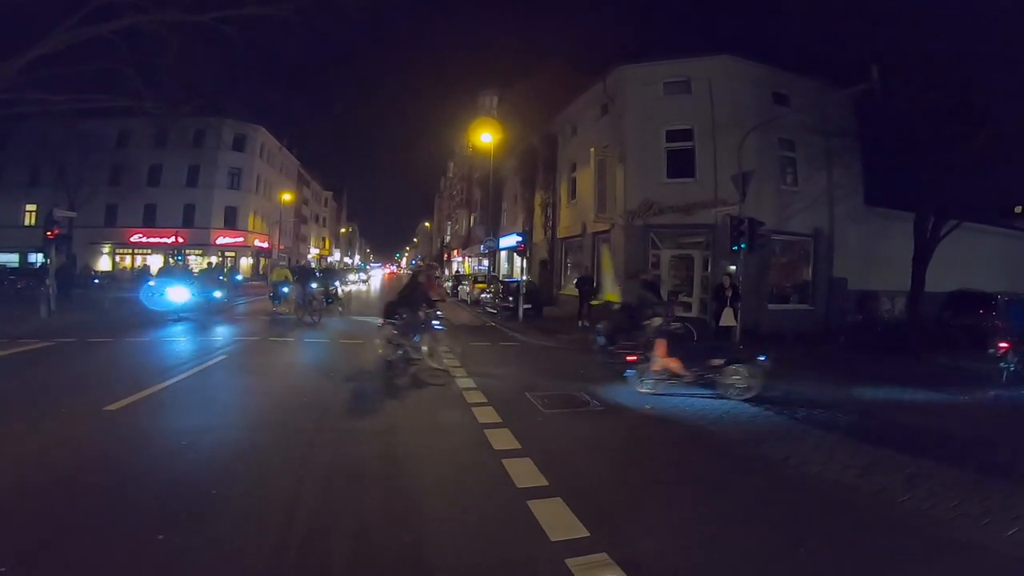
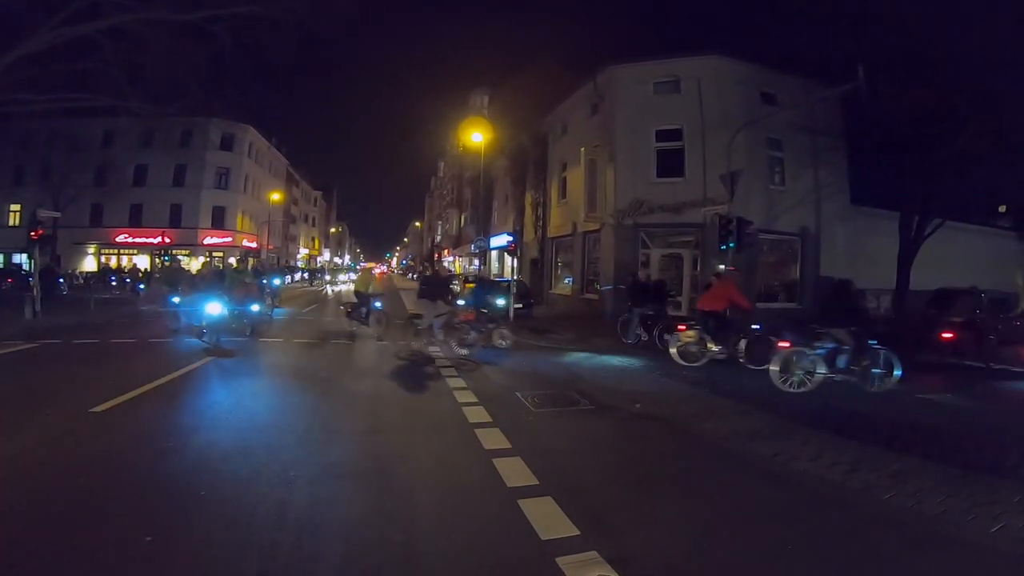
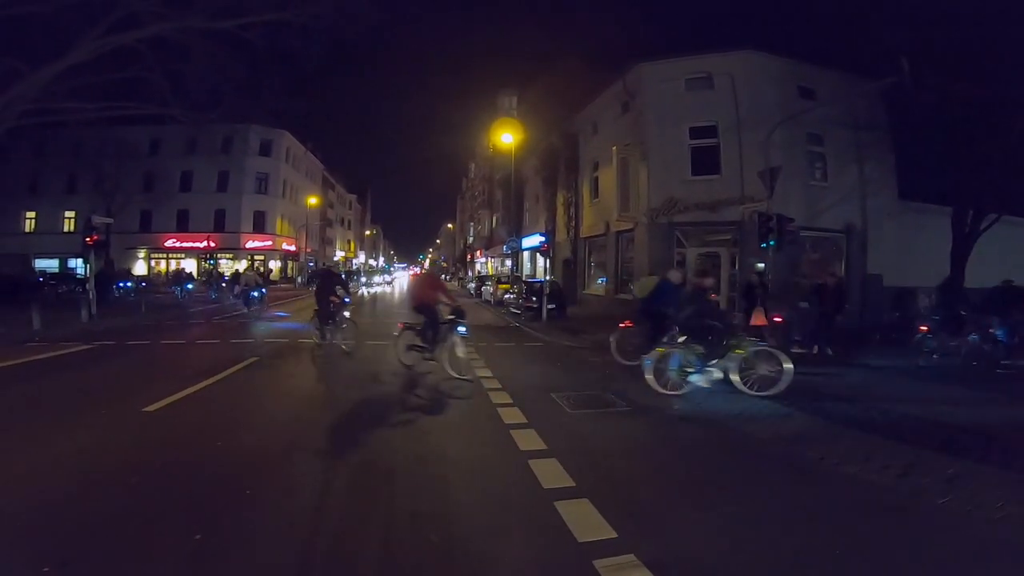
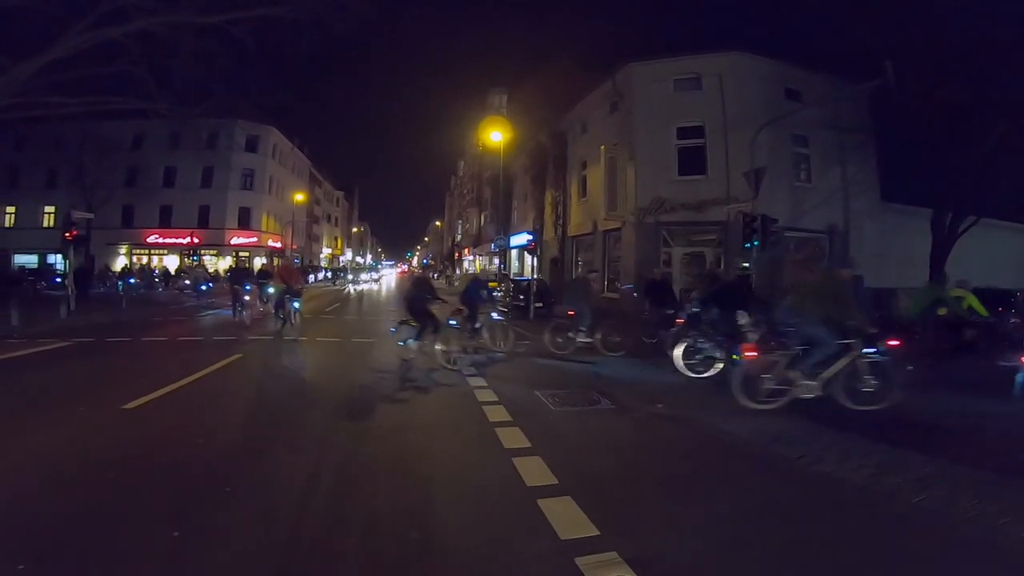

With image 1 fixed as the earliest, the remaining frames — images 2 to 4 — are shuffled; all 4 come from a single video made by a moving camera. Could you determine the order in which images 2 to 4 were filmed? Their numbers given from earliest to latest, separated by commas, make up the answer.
2, 4, 3
